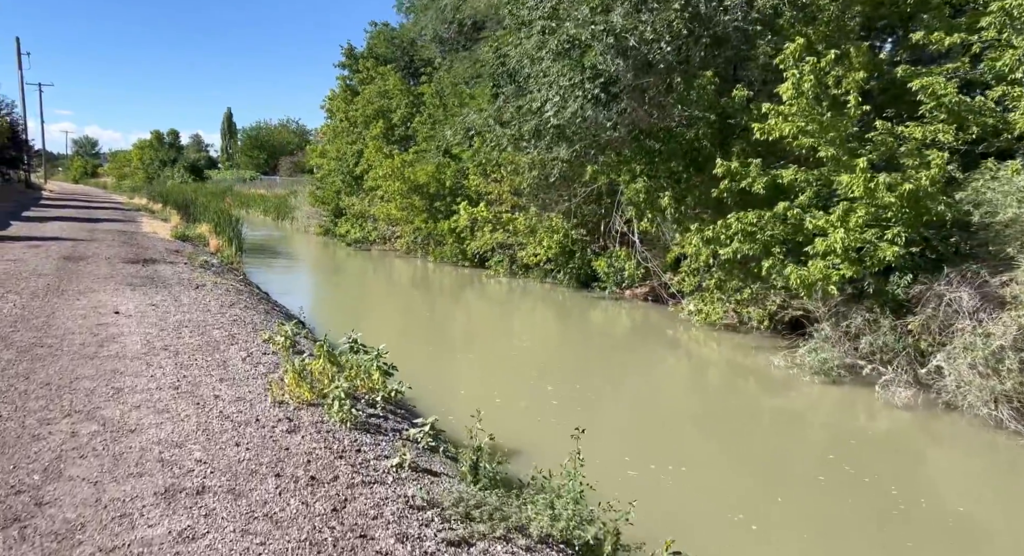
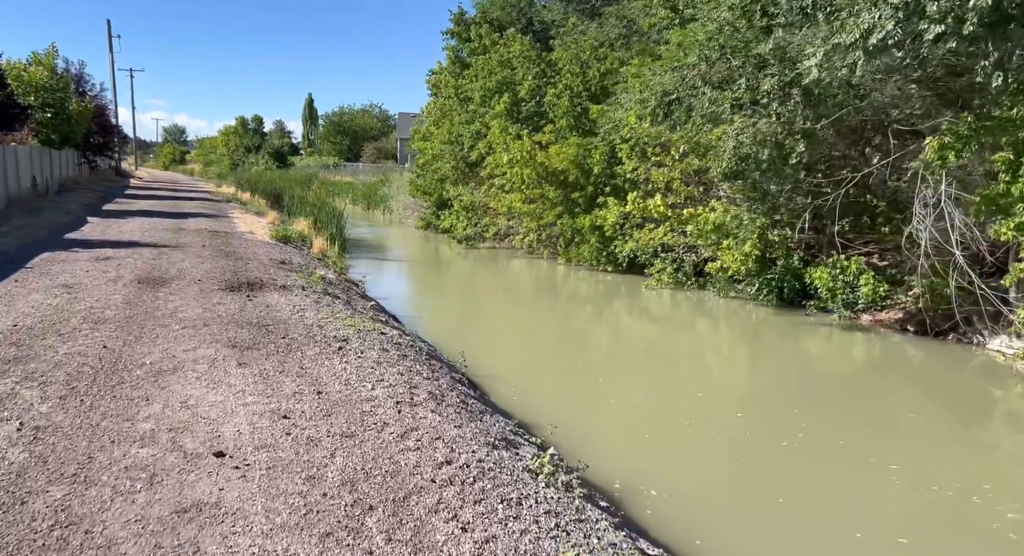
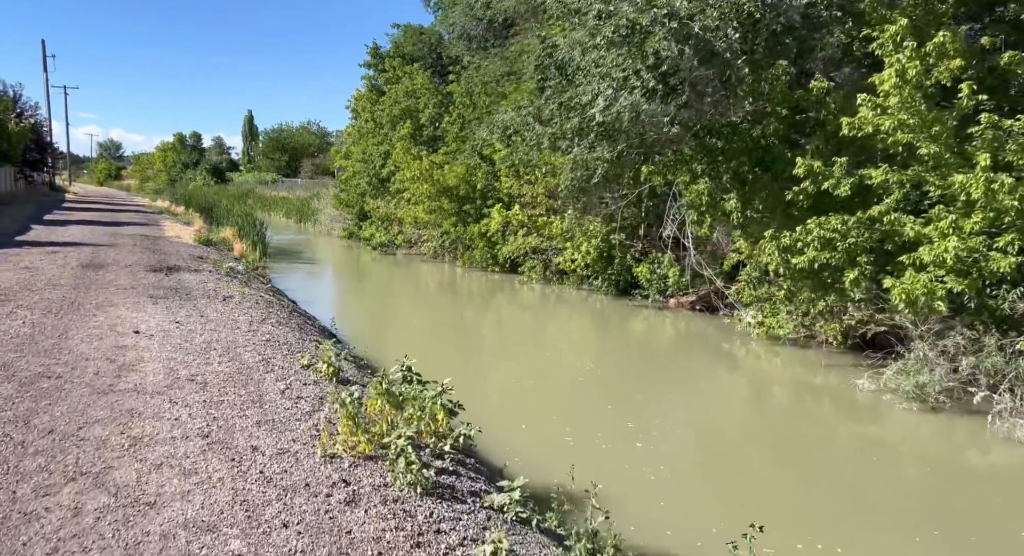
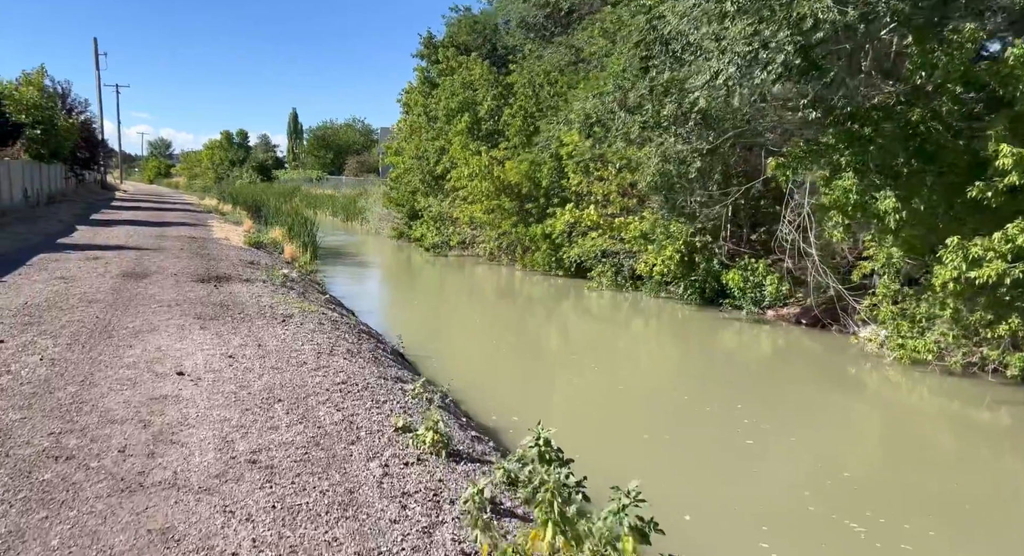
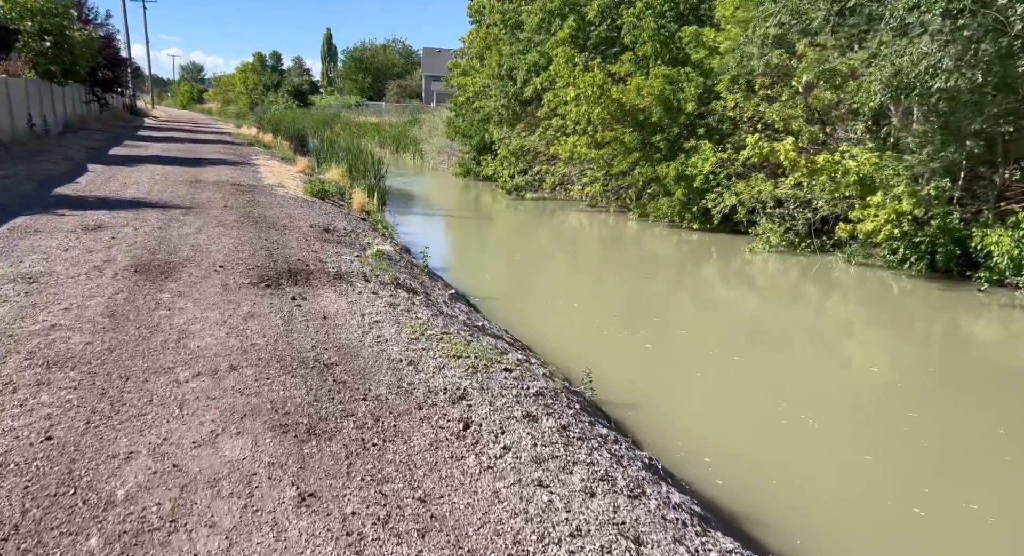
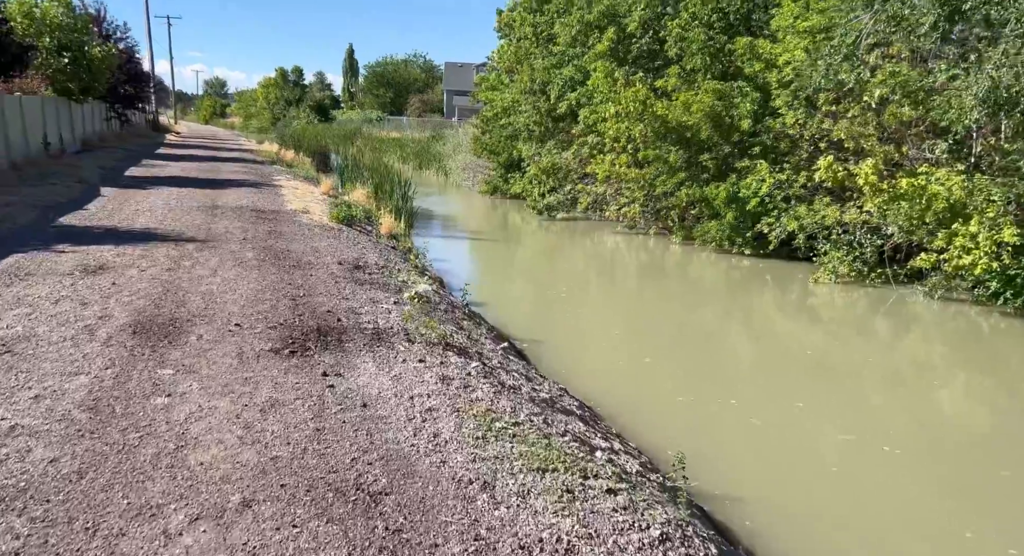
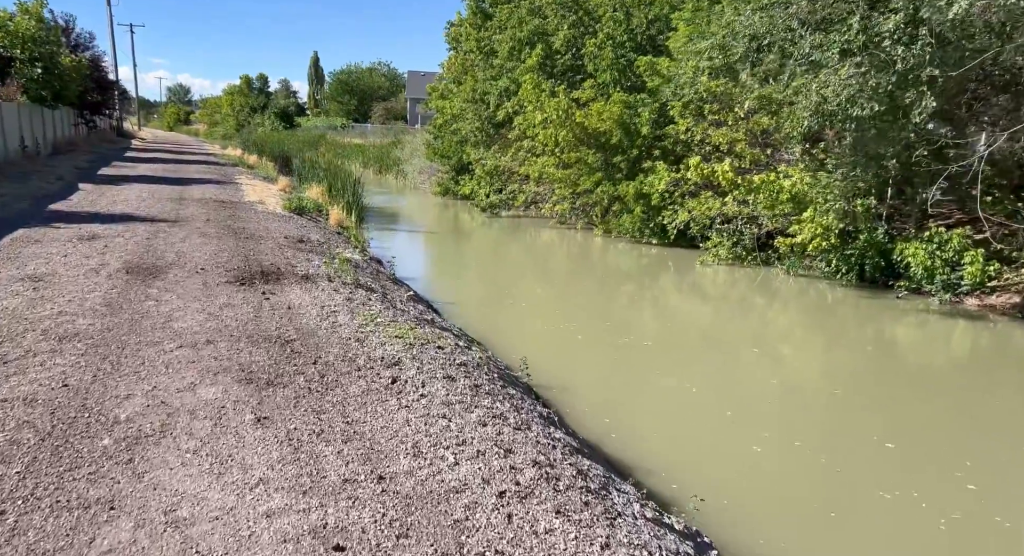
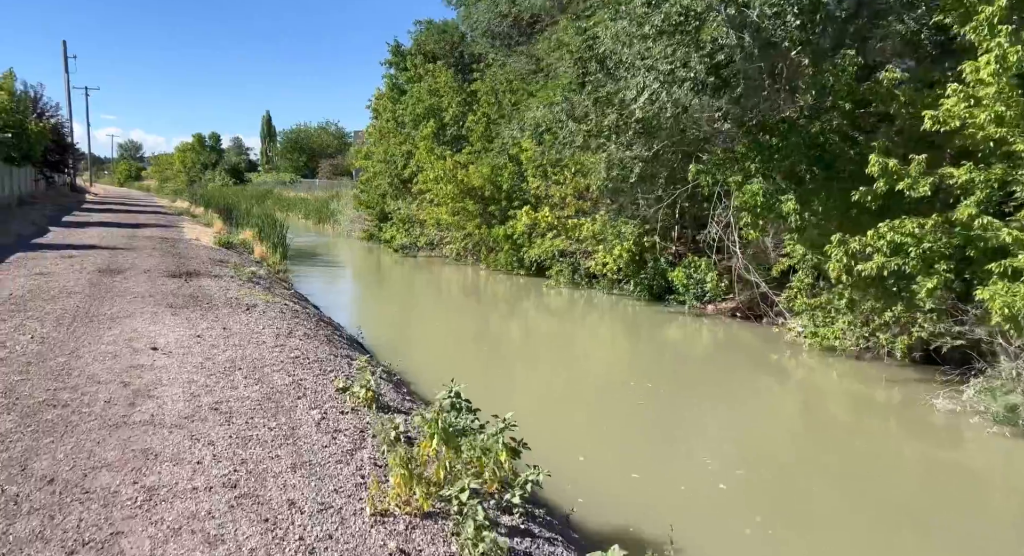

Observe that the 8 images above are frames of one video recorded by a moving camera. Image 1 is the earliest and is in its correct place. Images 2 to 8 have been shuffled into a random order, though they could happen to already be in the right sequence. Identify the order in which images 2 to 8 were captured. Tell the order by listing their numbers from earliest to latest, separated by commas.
3, 8, 4, 2, 7, 5, 6
